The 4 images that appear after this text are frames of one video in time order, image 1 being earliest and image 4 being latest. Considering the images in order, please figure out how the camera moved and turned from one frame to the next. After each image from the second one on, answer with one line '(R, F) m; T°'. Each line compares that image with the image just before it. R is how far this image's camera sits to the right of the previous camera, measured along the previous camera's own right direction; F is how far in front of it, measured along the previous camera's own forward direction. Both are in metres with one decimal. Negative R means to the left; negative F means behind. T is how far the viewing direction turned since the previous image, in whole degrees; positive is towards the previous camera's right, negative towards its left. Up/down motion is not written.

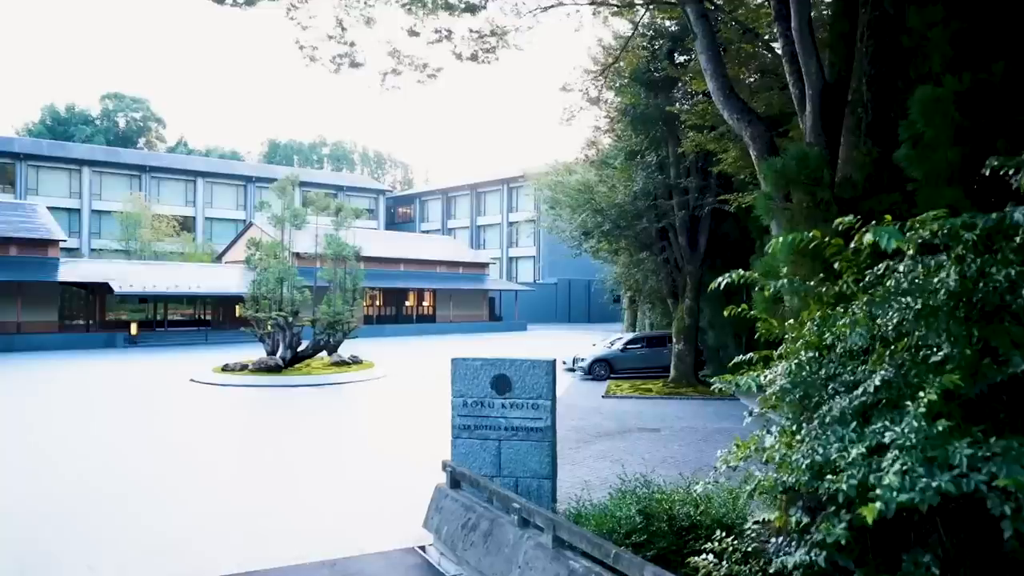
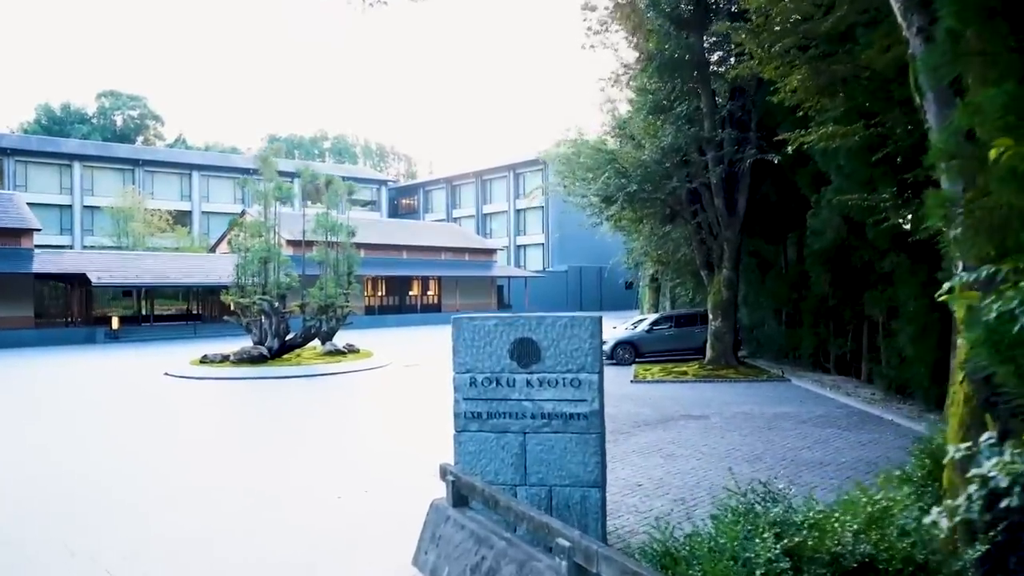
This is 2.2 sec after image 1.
(-0.1, +2.2) m; -1°
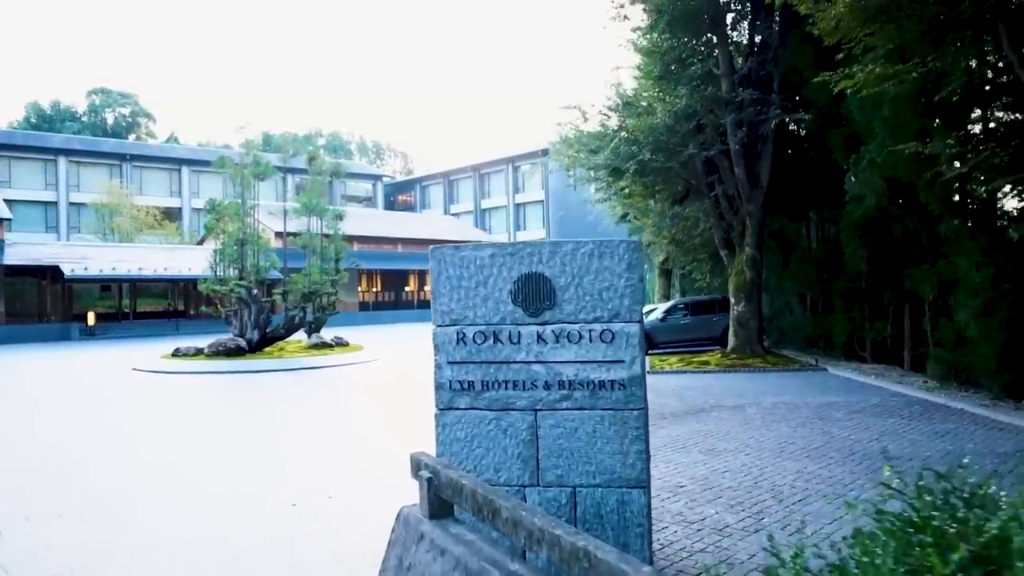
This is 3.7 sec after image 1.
(0.0, +1.5) m; 0°
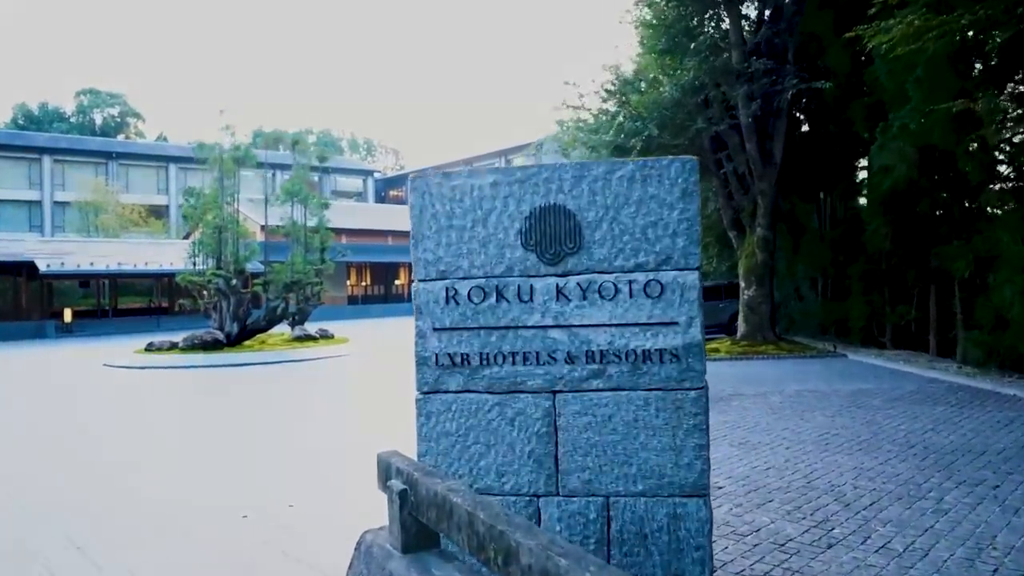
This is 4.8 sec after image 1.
(0.0, +0.9) m; 0°
